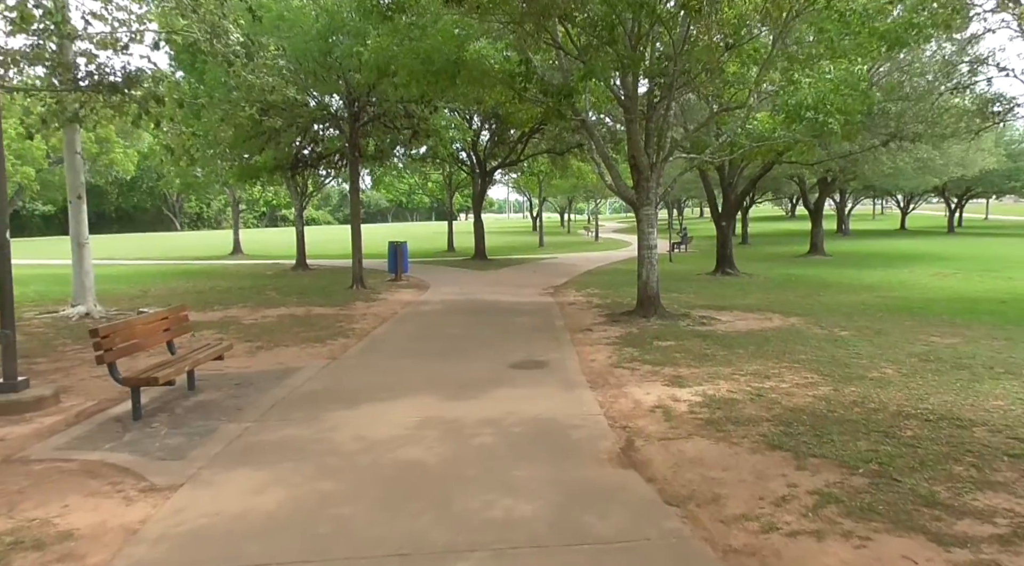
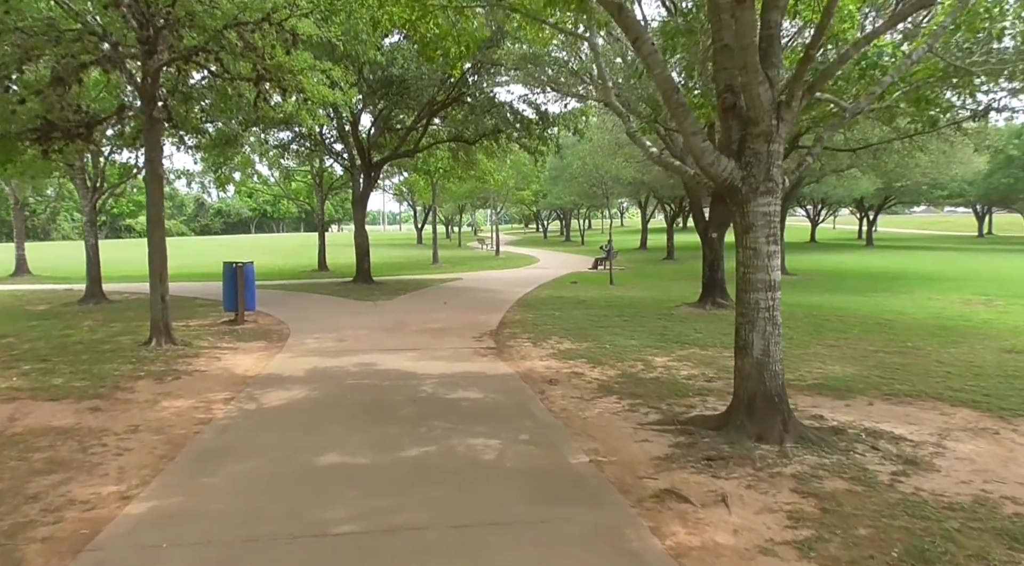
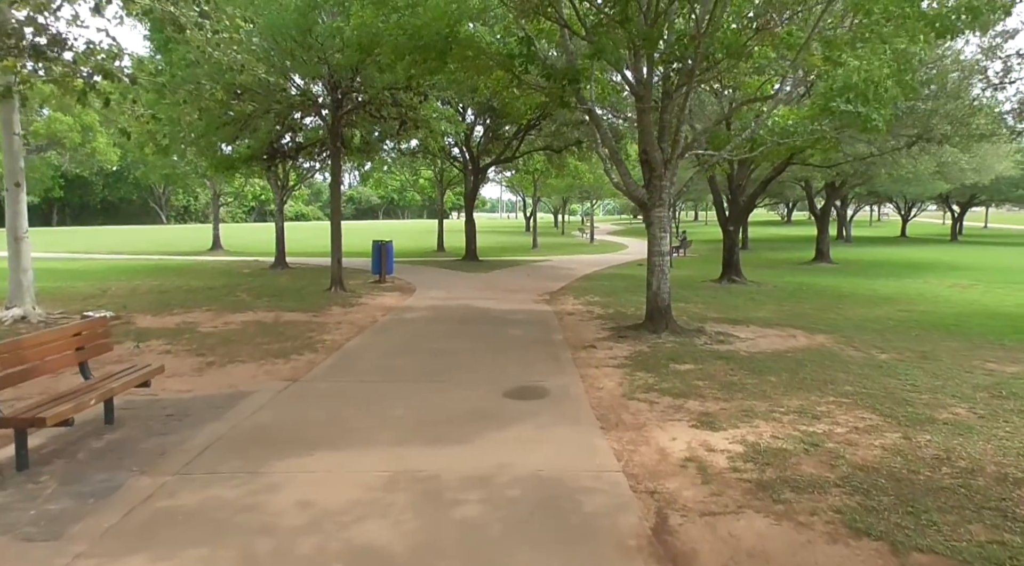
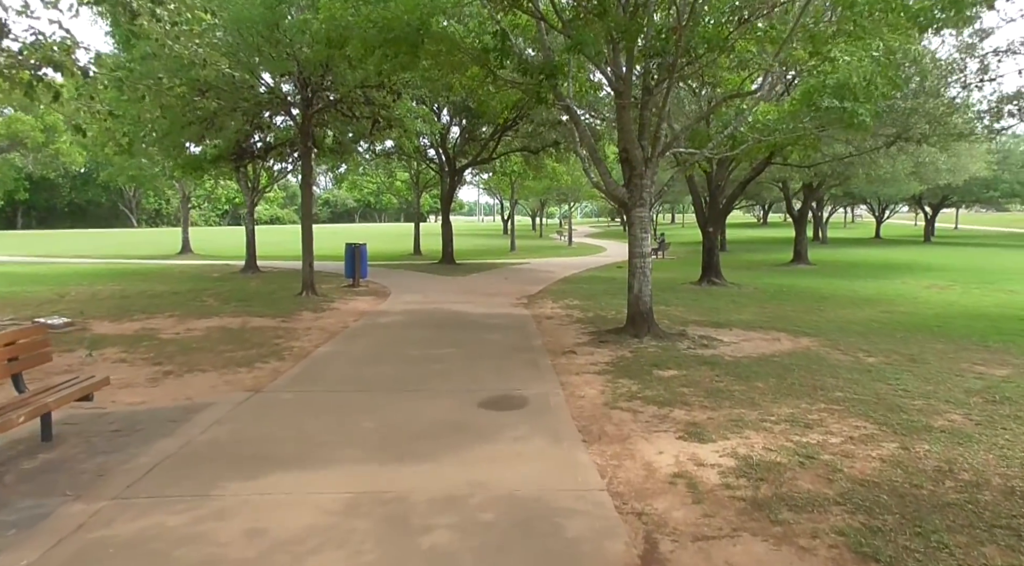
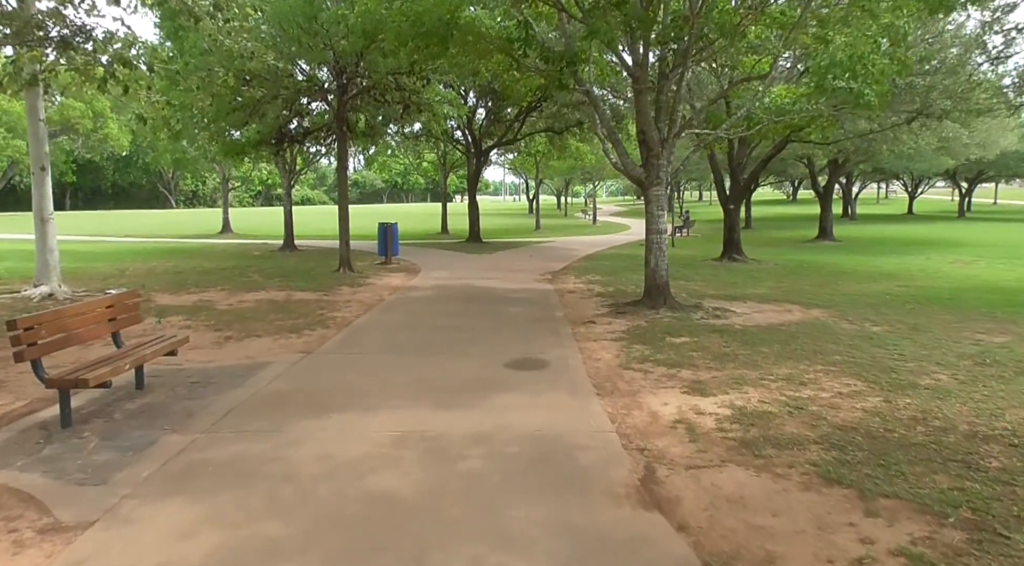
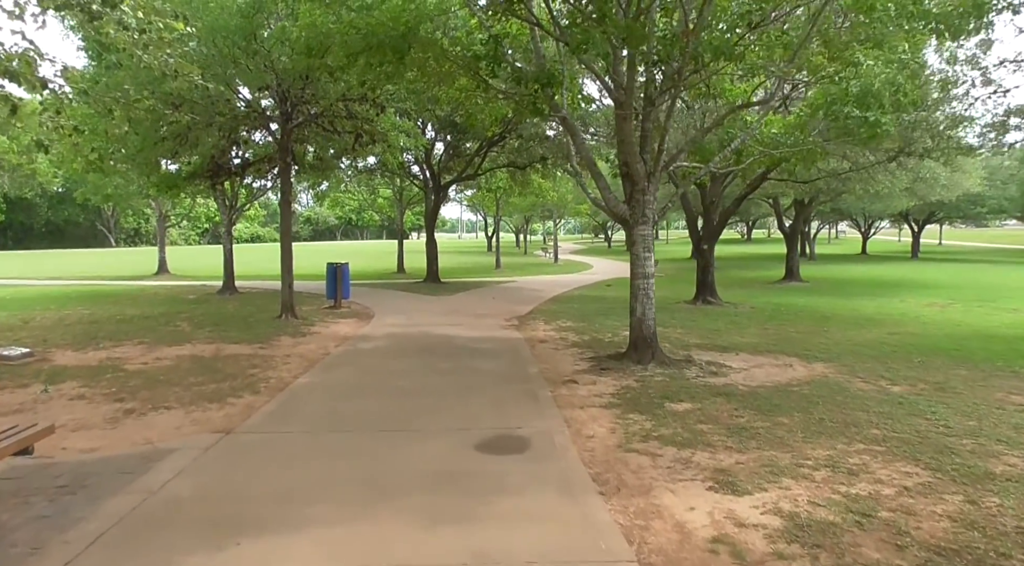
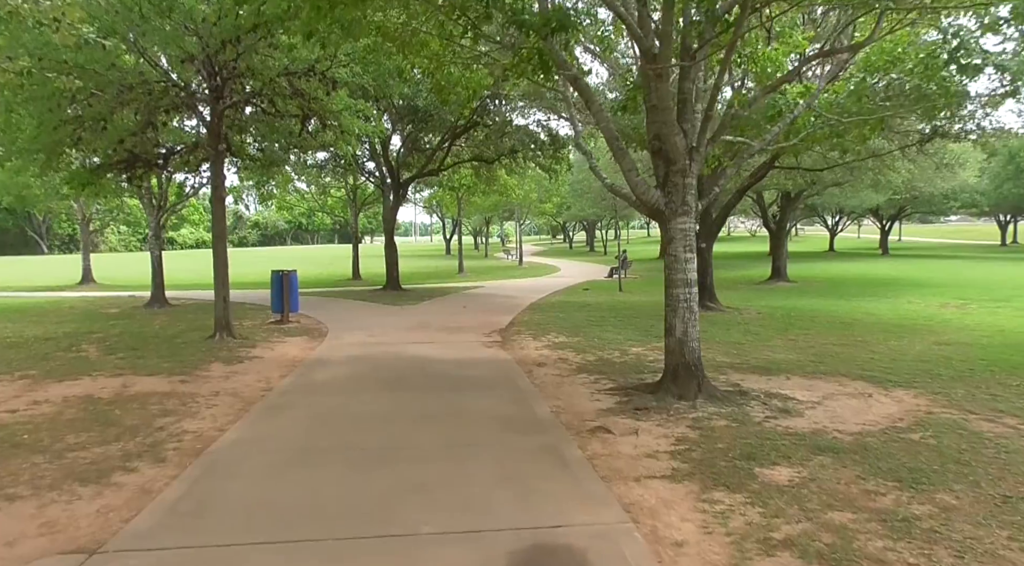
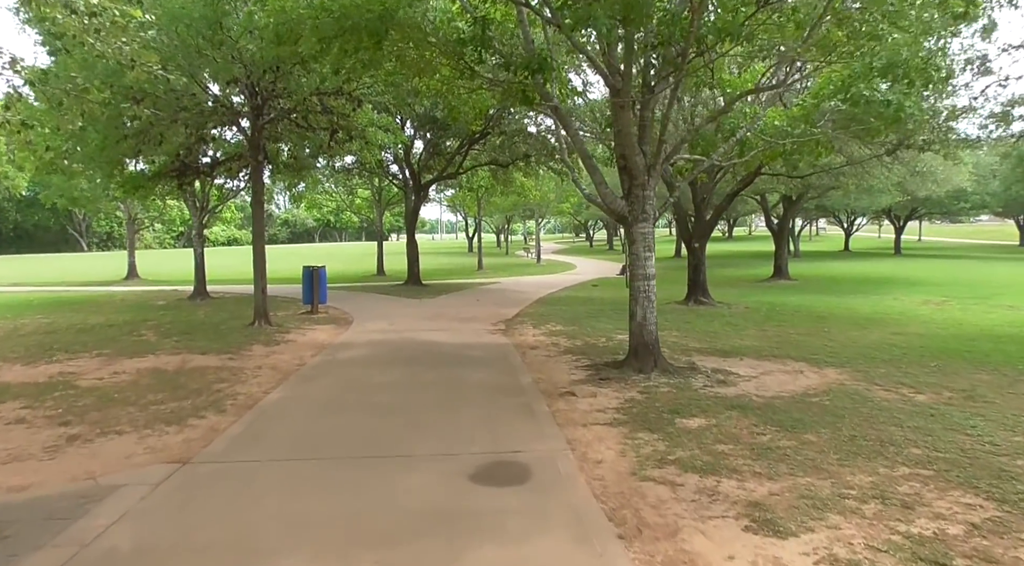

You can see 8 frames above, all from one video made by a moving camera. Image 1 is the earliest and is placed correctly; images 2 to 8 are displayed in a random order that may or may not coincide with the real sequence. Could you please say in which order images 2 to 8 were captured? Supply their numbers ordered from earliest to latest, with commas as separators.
5, 3, 4, 6, 8, 7, 2
